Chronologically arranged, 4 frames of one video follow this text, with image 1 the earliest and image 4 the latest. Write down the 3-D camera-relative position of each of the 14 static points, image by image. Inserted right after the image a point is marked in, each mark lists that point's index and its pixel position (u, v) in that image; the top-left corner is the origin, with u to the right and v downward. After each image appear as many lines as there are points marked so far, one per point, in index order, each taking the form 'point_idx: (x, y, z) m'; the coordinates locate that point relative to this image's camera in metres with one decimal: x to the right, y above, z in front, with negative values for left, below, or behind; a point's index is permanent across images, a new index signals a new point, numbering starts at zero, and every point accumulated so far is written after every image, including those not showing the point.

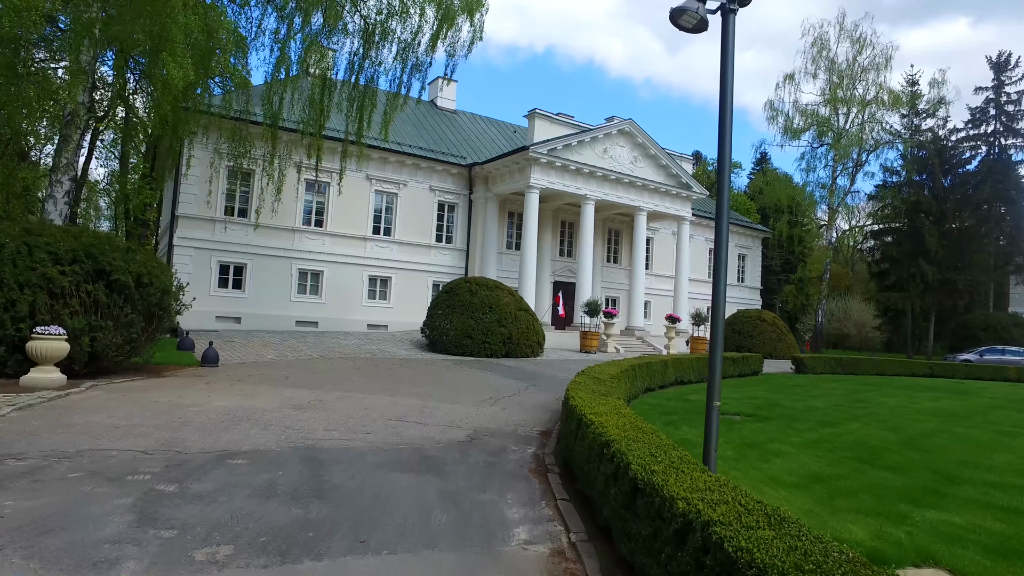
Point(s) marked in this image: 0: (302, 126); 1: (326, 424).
0: (-5.5, +4.0, +17.2) m
1: (-1.7, -1.2, +6.2) m
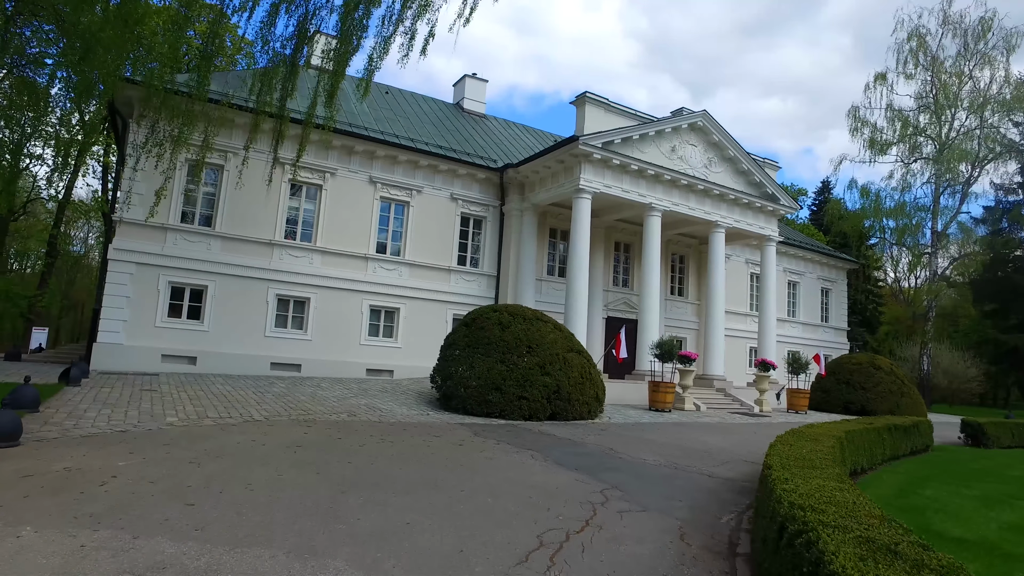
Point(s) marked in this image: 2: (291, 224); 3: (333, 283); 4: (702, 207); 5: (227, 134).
0: (-4.6, +3.5, +12.6) m
1: (-1.4, -1.0, +1.1) m
2: (-5.4, +1.6, +16.6) m
3: (-4.4, +0.1, +16.7) m
4: (+5.4, +2.3, +19.3) m
5: (-6.8, +3.6, +15.6) m
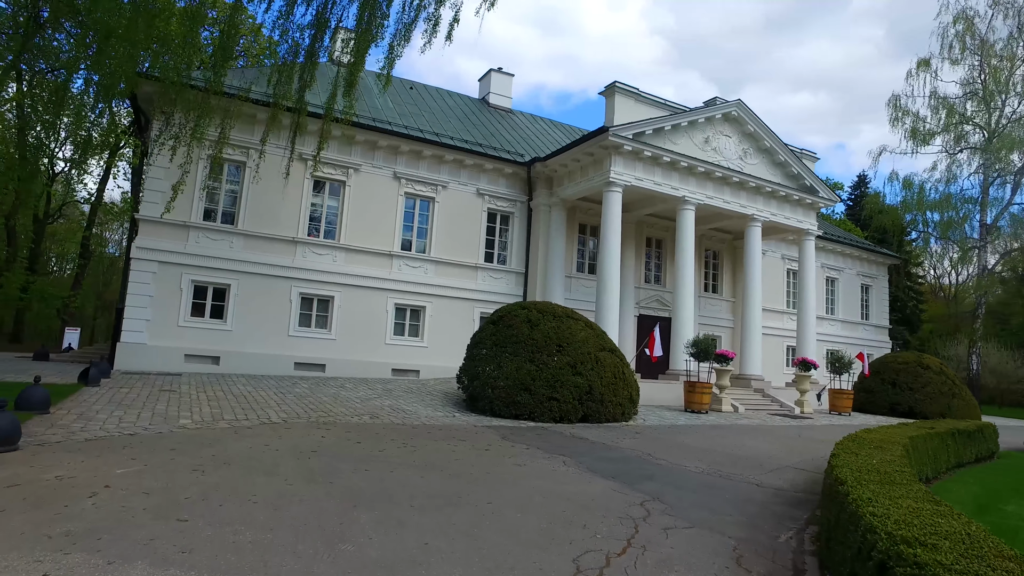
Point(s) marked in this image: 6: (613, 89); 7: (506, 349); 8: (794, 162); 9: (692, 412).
0: (-4.1, +3.6, +12.2) m
1: (-1.3, -1.0, +0.6) m
2: (-4.7, +1.6, +16.3) m
3: (-3.7, +0.2, +16.4) m
4: (+6.1, +2.4, +18.5) m
5: (-6.2, +3.6, +15.4) m
6: (+2.5, +5.0, +17.1) m
7: (-0.1, -1.0, +11.3) m
8: (+8.0, +3.6, +19.3) m
9: (+3.8, -2.6, +14.5) m
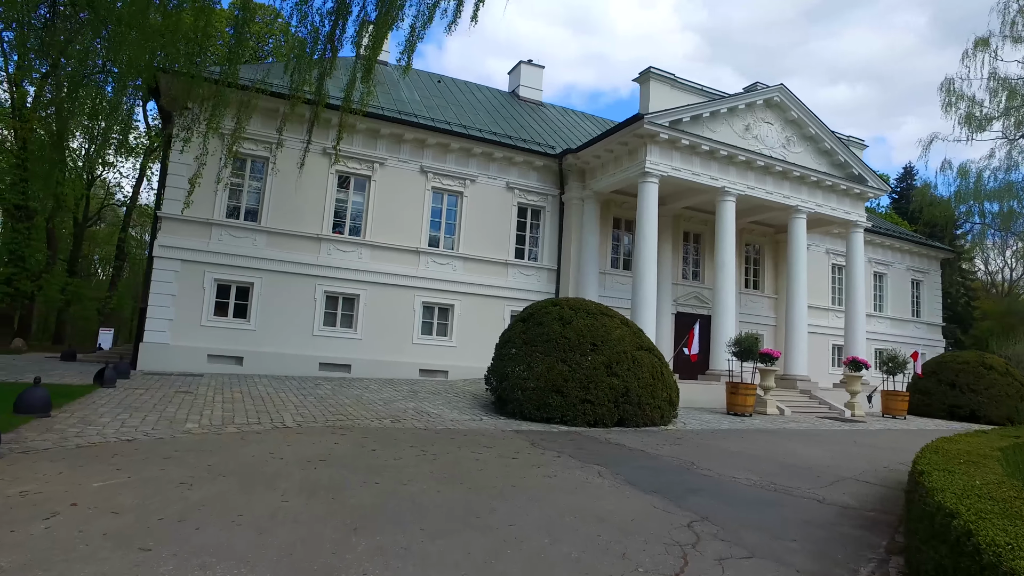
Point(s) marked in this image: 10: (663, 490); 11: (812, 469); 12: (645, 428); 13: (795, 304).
0: (-3.6, +3.6, +11.8) m
1: (-1.4, -0.9, 0.0) m
2: (-4.0, +1.6, +15.8) m
3: (-3.0, +0.2, +15.9) m
4: (+6.9, +2.5, +17.6) m
5: (-5.5, +3.6, +15.0) m
6: (+3.2, +5.1, +16.3) m
7: (+0.4, -0.9, +10.6) m
8: (+8.8, +3.7, +18.3) m
9: (+4.5, -2.5, +13.6) m
10: (+1.2, -1.7, +5.6) m
11: (+3.3, -2.0, +7.4) m
12: (+2.0, -2.1, +10.5) m
13: (+7.3, -0.4, +17.6) m
